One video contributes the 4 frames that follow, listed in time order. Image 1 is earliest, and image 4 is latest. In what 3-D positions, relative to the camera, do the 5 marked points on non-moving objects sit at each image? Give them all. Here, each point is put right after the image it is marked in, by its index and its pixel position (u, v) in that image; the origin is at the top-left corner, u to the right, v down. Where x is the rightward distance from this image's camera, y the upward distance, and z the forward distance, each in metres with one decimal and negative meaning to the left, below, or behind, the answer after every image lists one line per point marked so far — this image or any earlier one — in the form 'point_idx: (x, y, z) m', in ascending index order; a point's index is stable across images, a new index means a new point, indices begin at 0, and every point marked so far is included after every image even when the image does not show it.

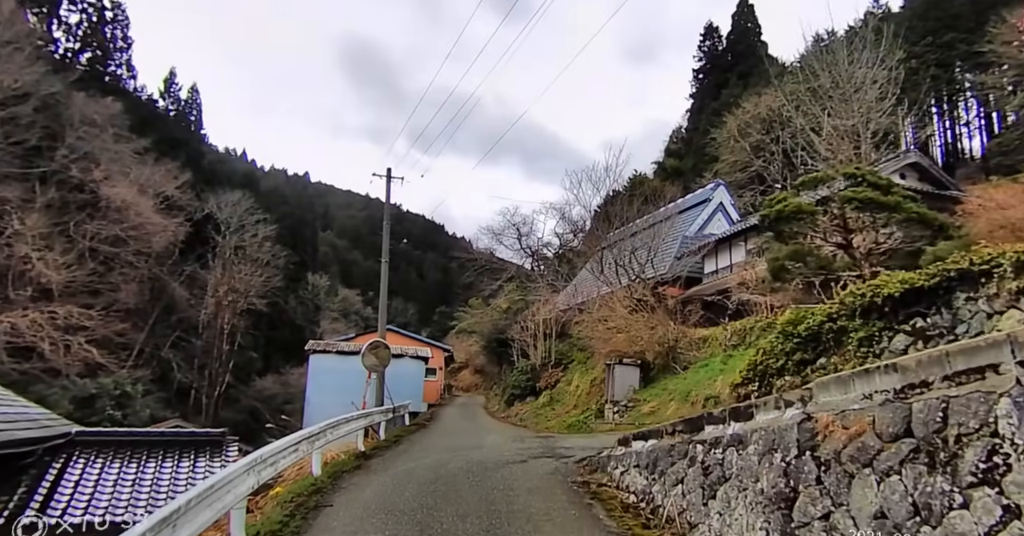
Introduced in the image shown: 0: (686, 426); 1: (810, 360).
0: (+1.4, -1.3, +4.9) m
1: (+2.8, -0.9, +5.6) m
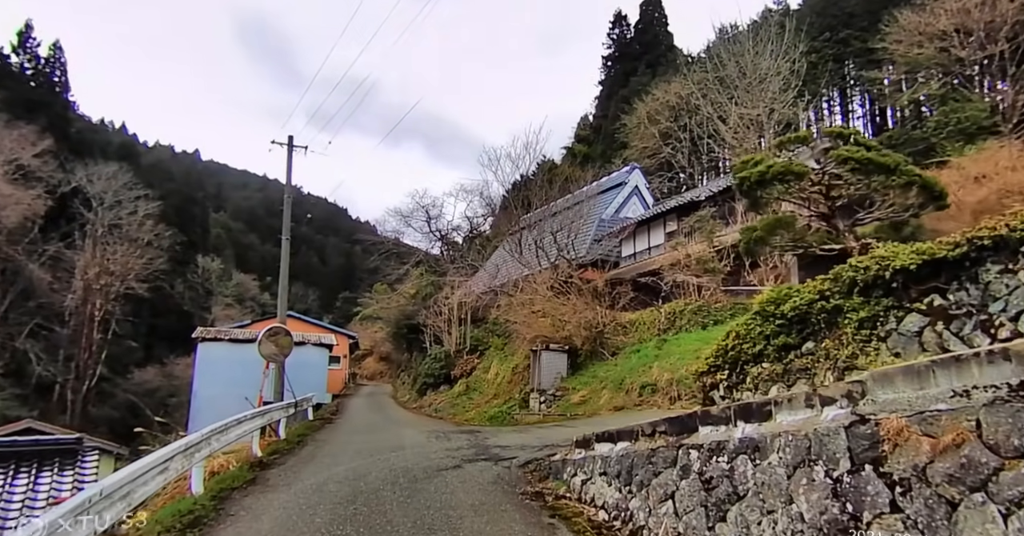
0: (+1.1, -1.1, +4.0) m
1: (+2.3, -0.6, +4.9) m
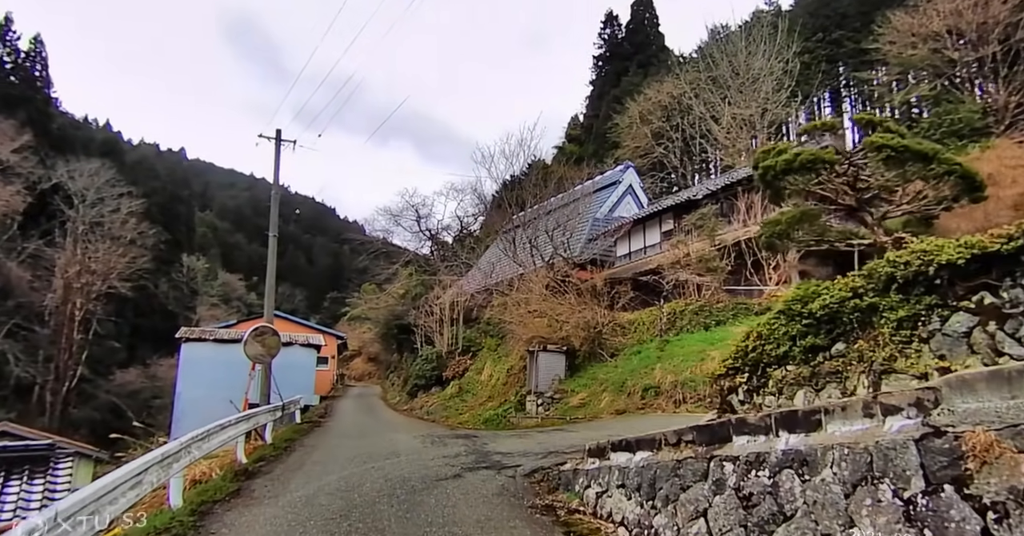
0: (+1.2, -1.0, +3.7) m
1: (+2.4, -0.6, +4.6) m
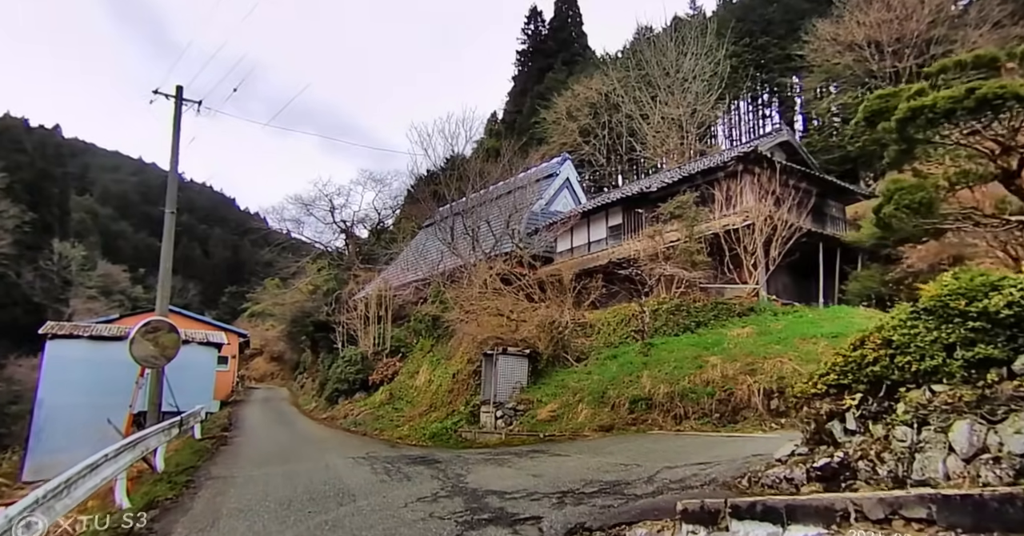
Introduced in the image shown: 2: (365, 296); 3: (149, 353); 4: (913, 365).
0: (+1.6, -0.9, +2.2) m
1: (+2.7, -0.5, +3.3) m
2: (-4.8, -0.9, +19.7) m
3: (-5.3, -1.3, +8.6) m
4: (+2.4, -0.6, +3.6) m
